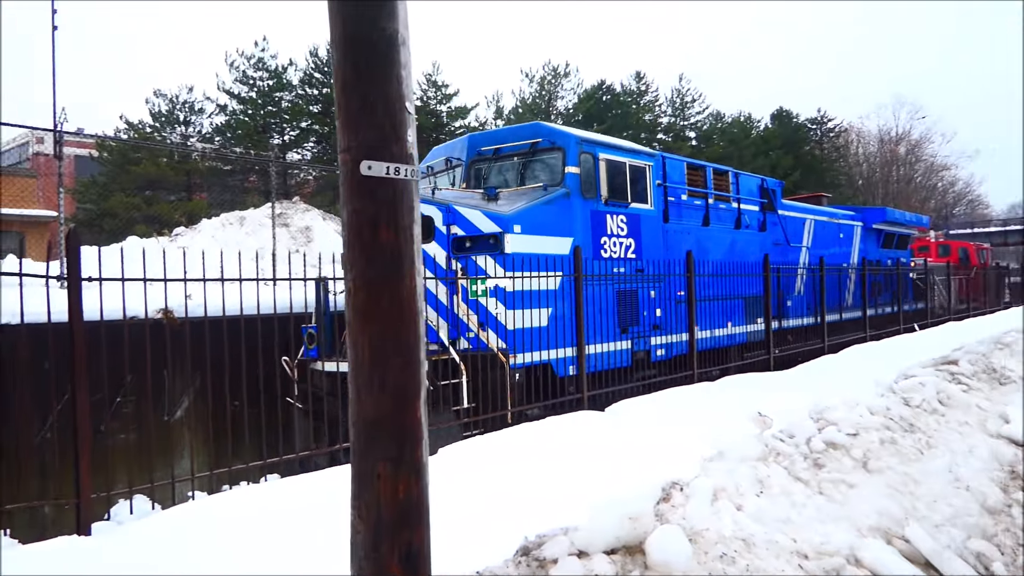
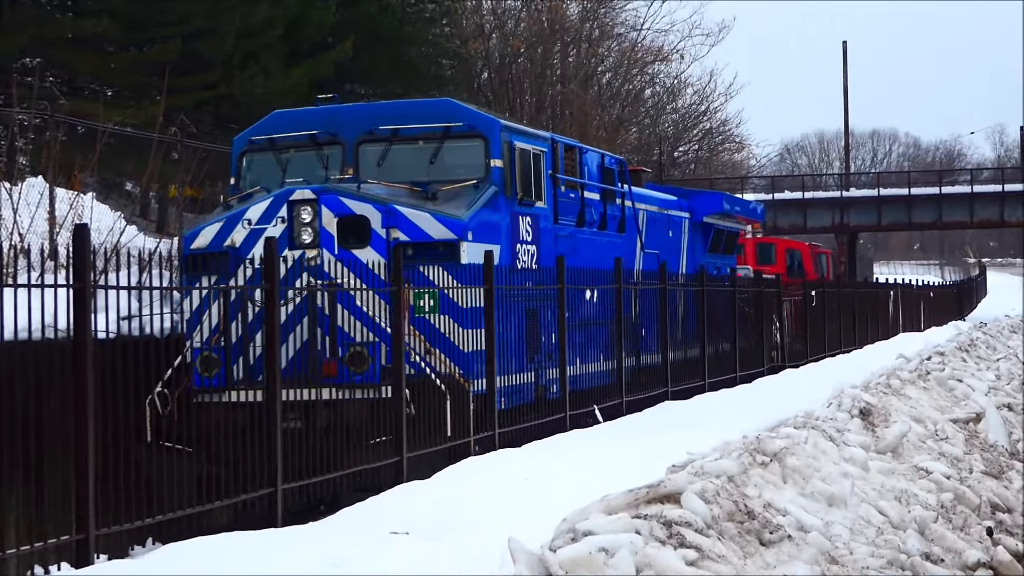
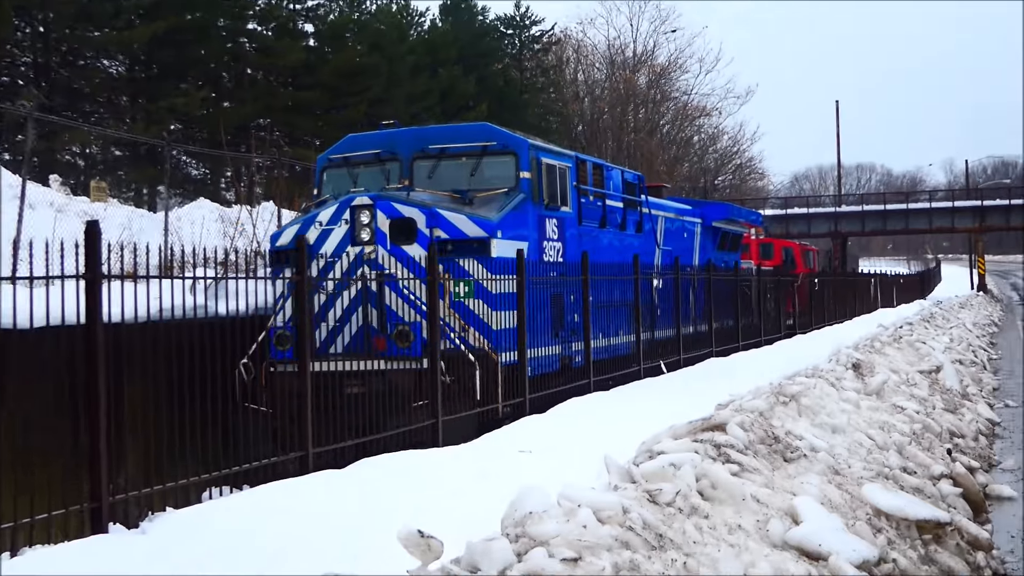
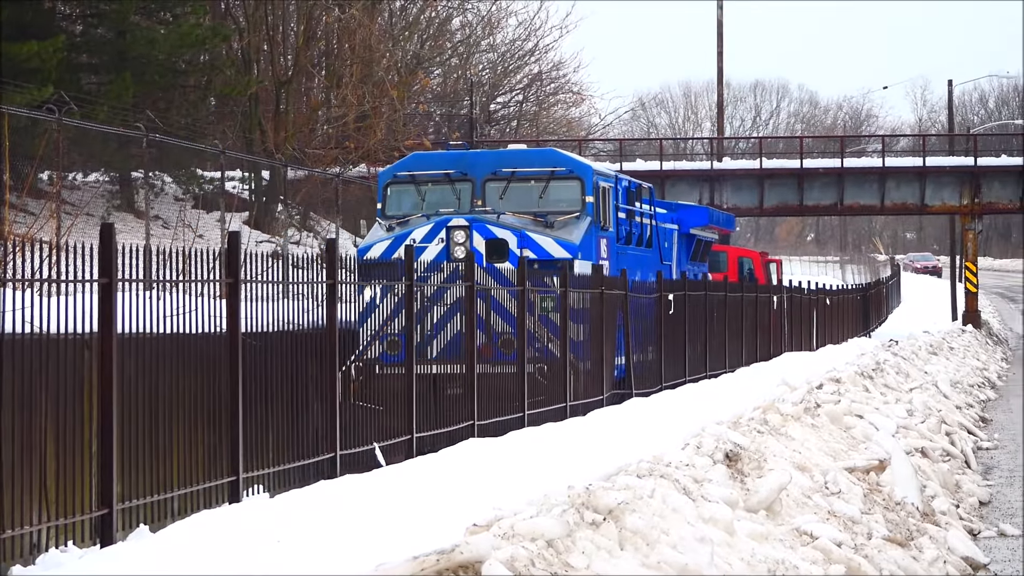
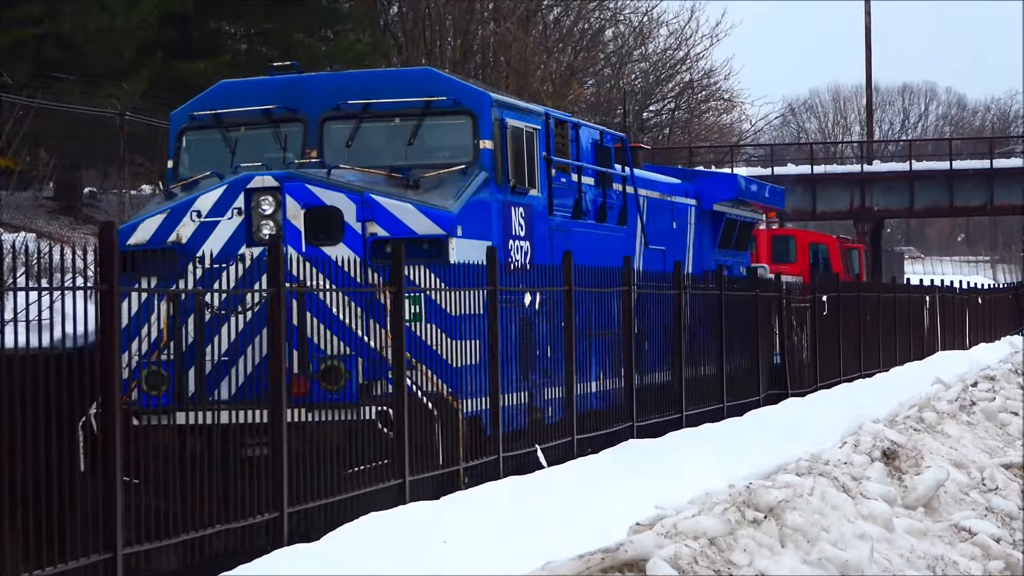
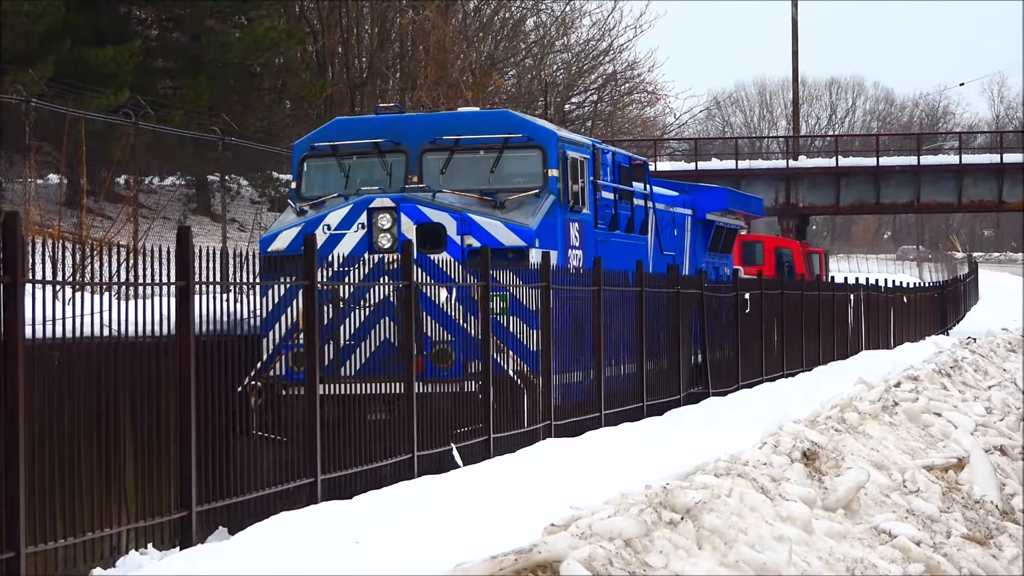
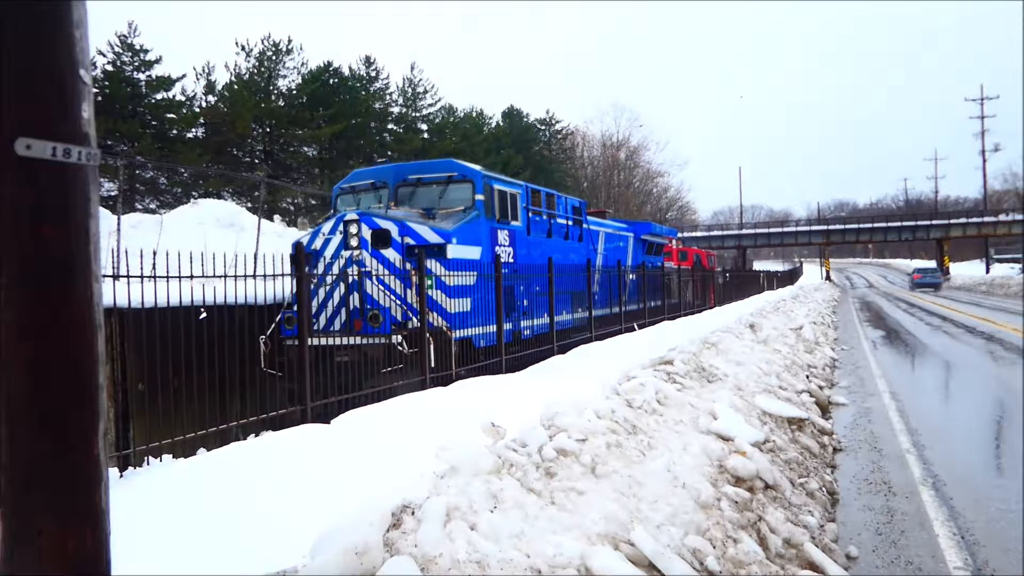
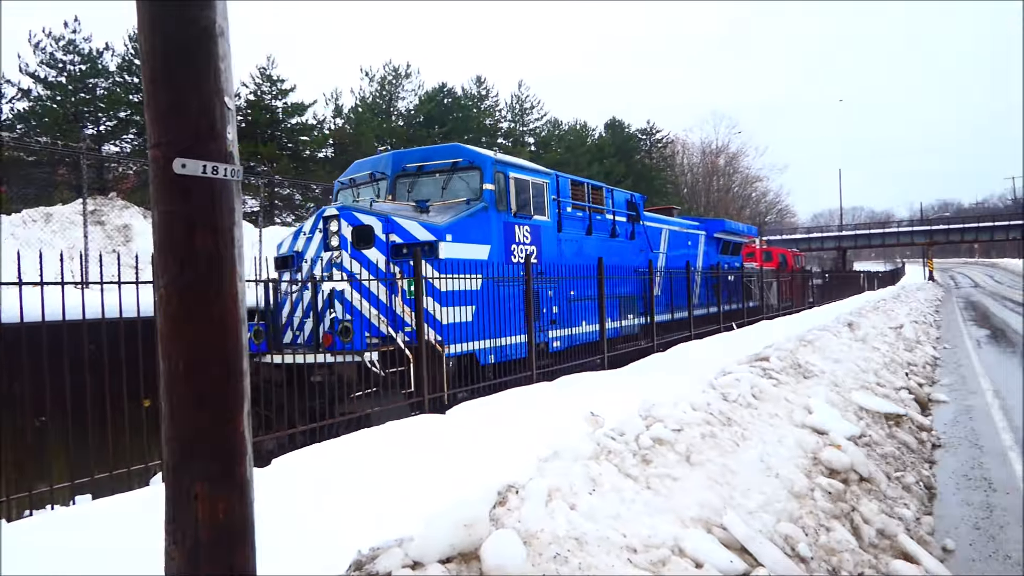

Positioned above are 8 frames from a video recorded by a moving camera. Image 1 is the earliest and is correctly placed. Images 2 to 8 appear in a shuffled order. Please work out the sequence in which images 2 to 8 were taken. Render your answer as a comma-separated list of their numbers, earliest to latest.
8, 7, 3, 2, 5, 6, 4
